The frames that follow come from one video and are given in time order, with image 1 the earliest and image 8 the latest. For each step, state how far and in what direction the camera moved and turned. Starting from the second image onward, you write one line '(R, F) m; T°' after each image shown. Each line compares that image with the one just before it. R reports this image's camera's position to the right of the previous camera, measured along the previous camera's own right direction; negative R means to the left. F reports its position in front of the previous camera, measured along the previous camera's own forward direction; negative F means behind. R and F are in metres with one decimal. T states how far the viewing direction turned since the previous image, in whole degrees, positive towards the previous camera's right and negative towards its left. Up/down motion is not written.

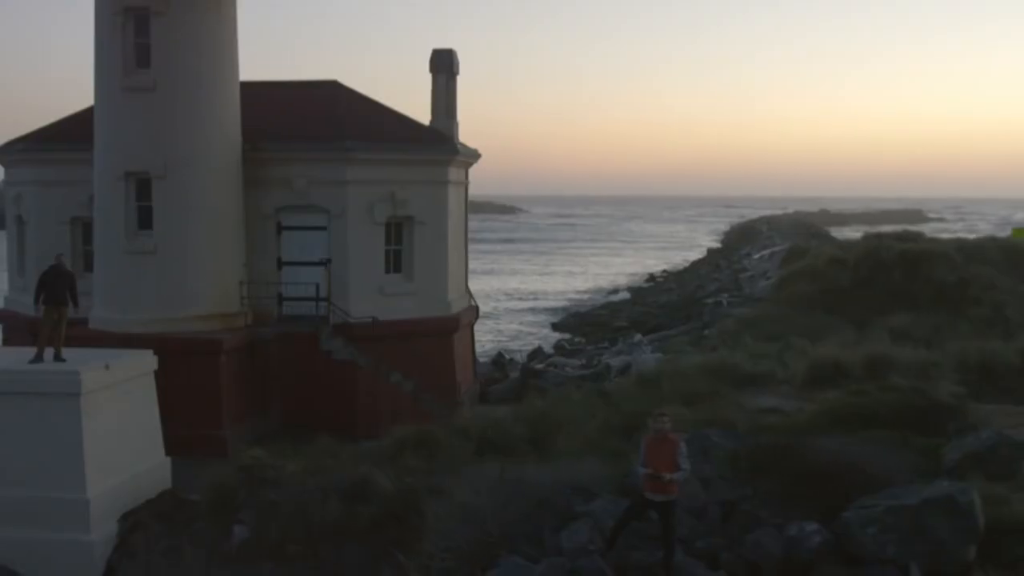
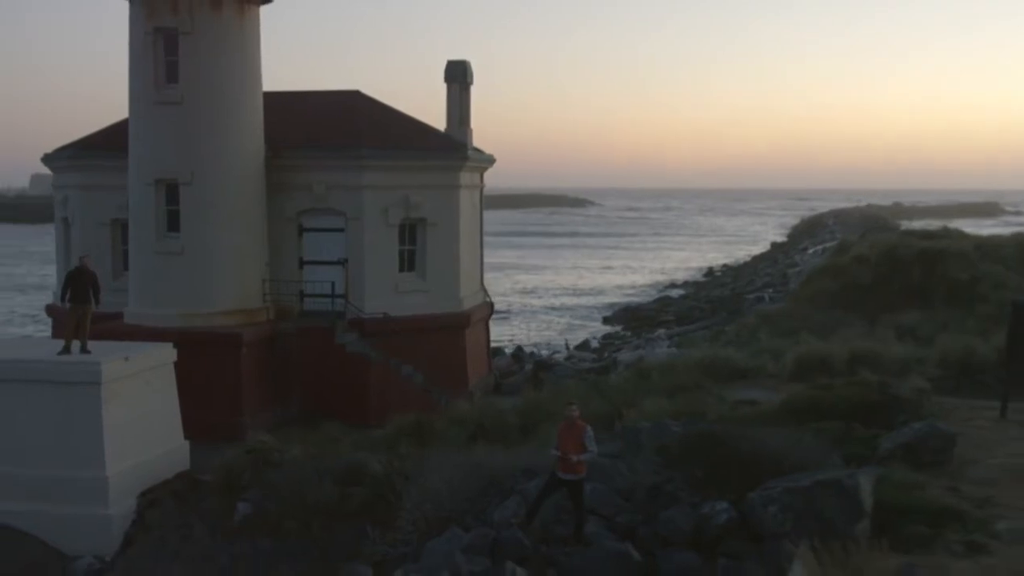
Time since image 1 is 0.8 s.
(+0.9, -0.9) m; -4°
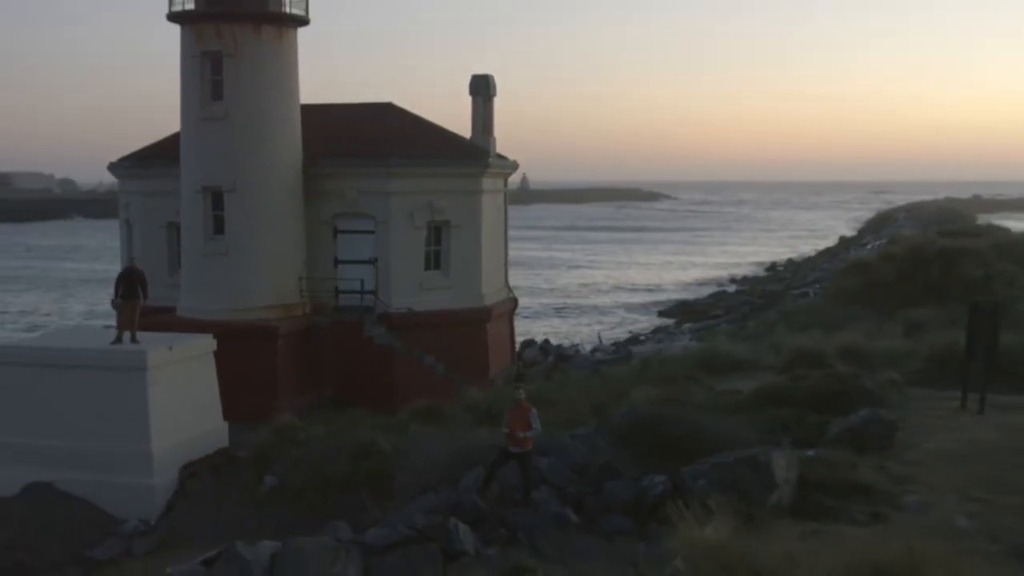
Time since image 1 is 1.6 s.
(+0.9, -1.3) m; -4°
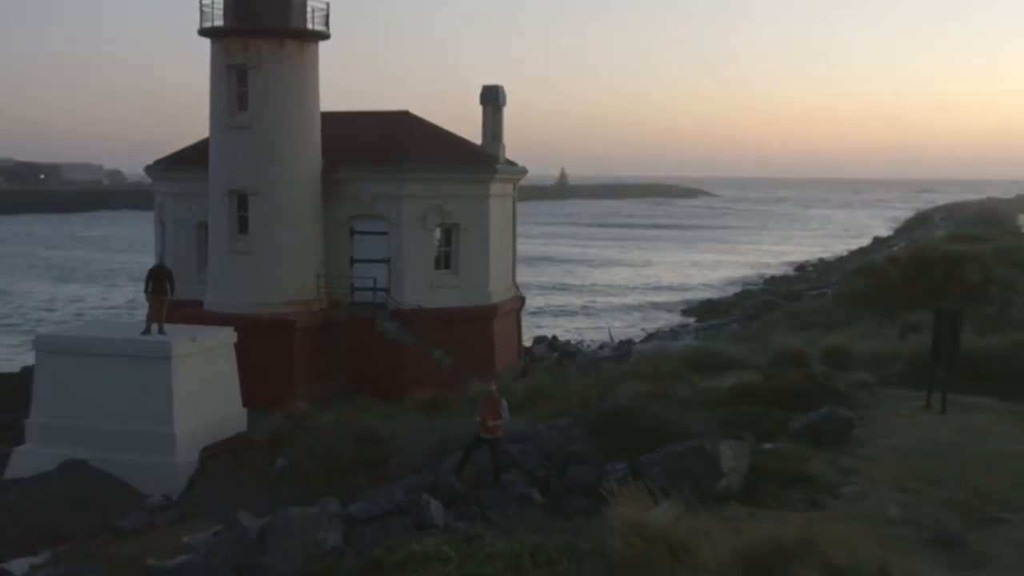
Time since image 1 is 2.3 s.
(+0.6, -1.1) m; -2°
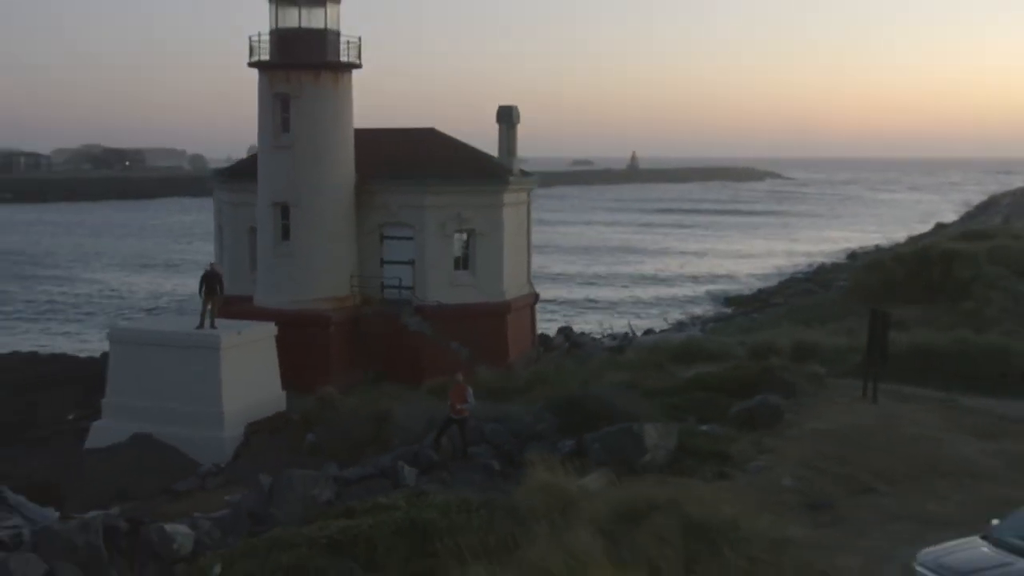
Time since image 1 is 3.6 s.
(+1.2, -2.4) m; -4°
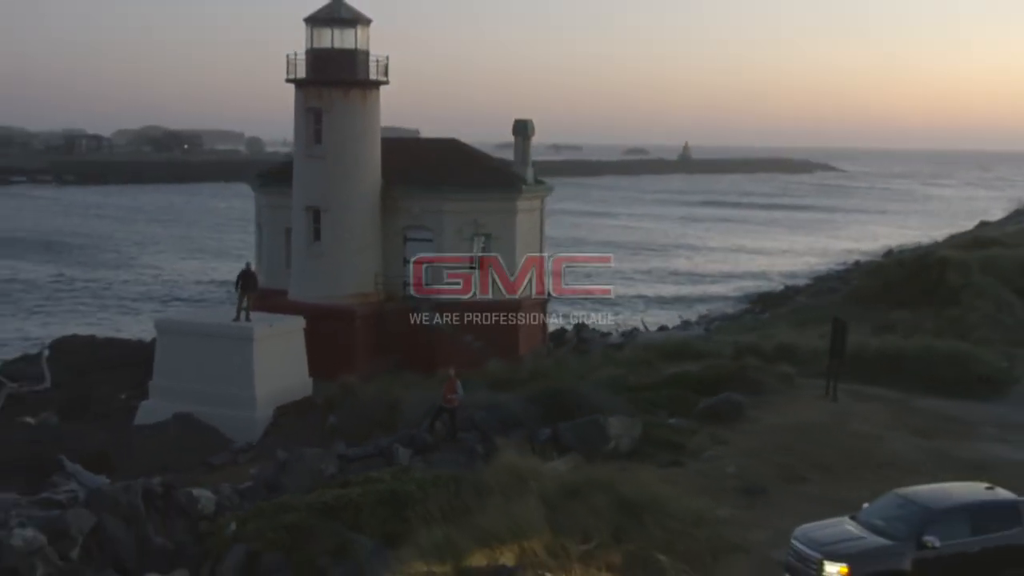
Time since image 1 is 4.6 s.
(+0.8, -1.9) m; -3°
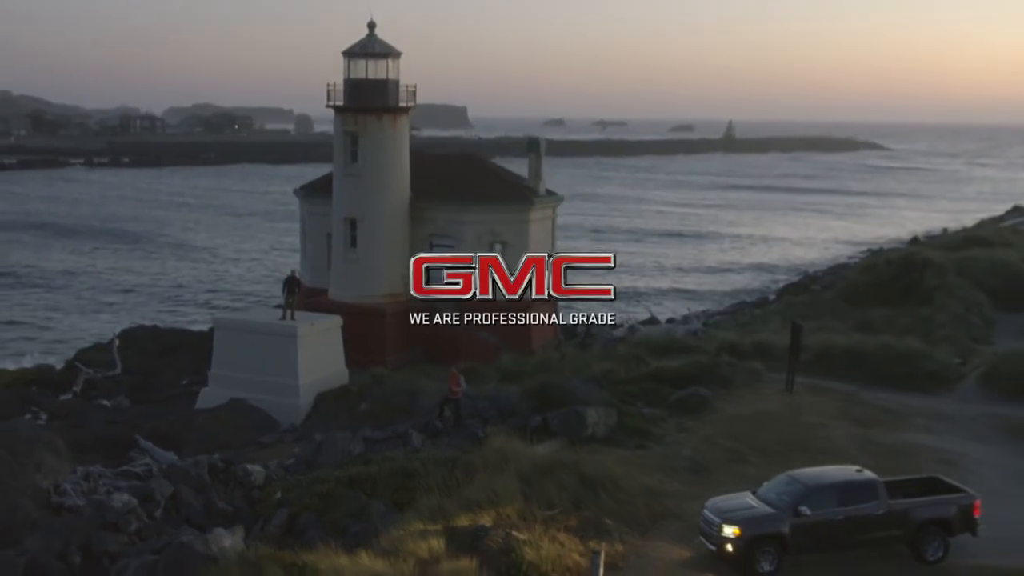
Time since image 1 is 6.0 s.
(+0.8, -3.0) m; -2°
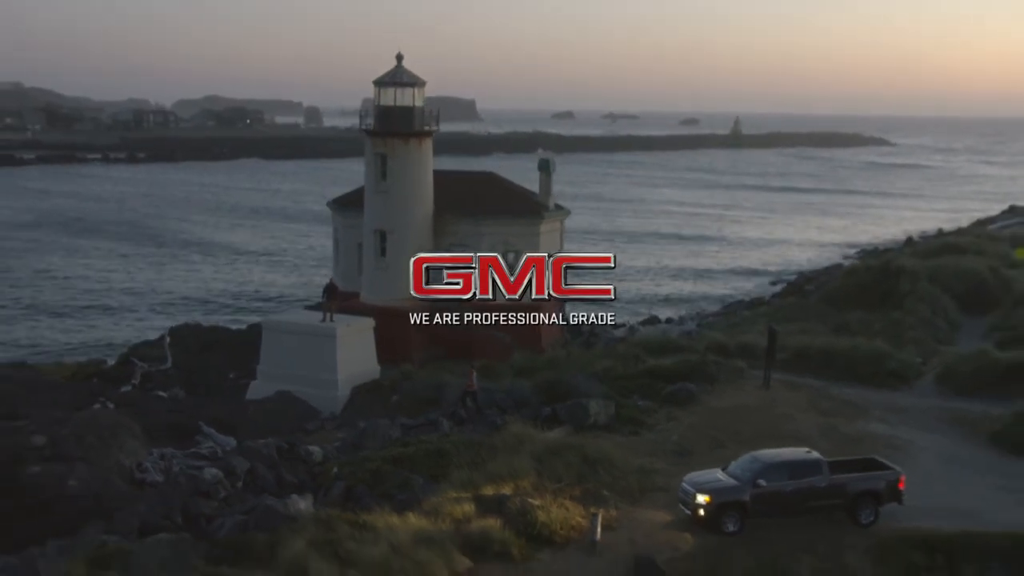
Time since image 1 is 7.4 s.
(-0.1, -3.1) m; 0°
